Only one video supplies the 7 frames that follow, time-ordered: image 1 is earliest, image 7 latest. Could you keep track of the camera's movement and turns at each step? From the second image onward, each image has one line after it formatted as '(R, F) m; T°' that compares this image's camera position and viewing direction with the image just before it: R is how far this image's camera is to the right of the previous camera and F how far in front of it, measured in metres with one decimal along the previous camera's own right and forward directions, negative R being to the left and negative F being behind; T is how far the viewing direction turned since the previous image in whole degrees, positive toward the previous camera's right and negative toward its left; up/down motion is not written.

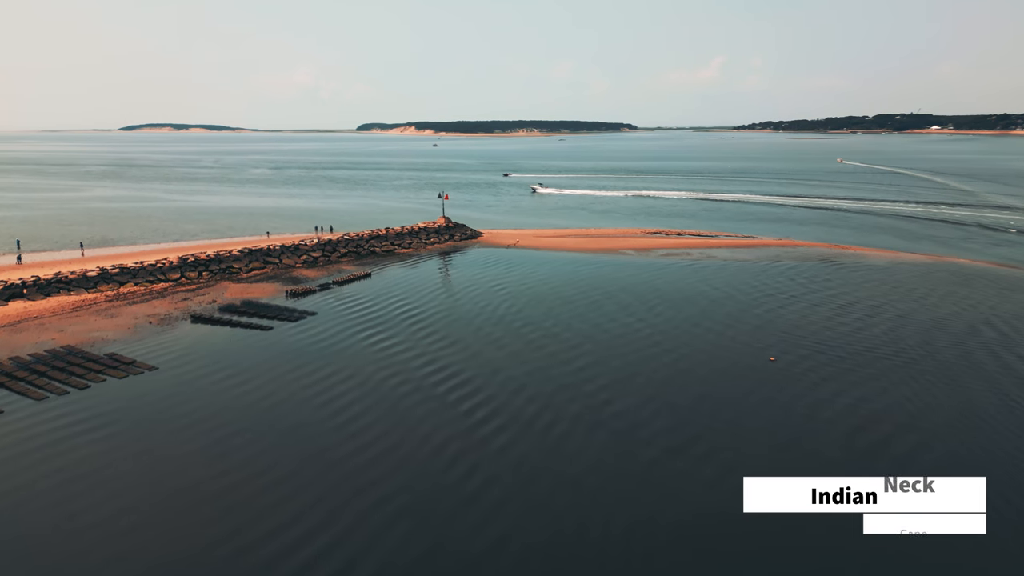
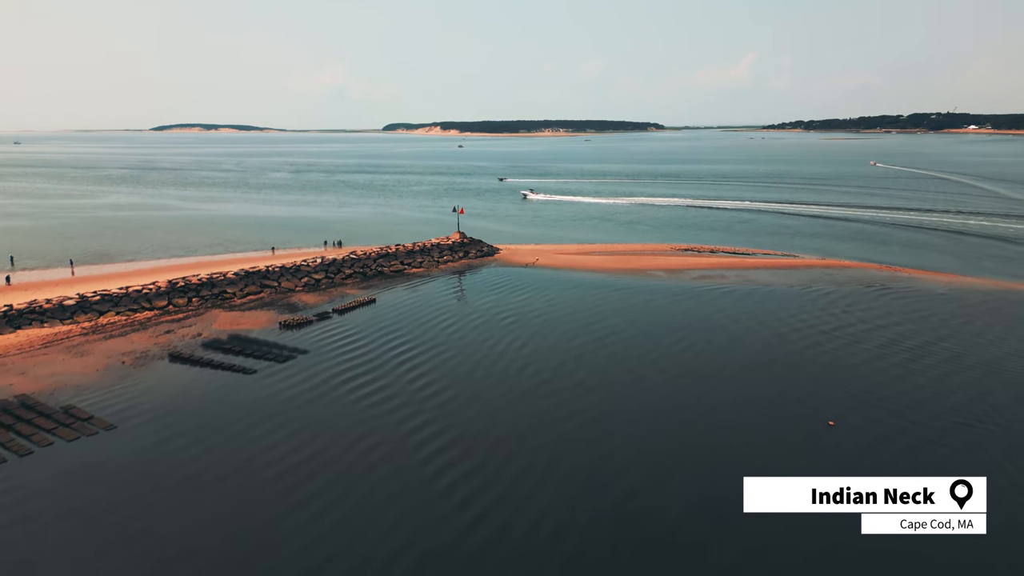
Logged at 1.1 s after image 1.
(+0.2, +2.0) m; -2°
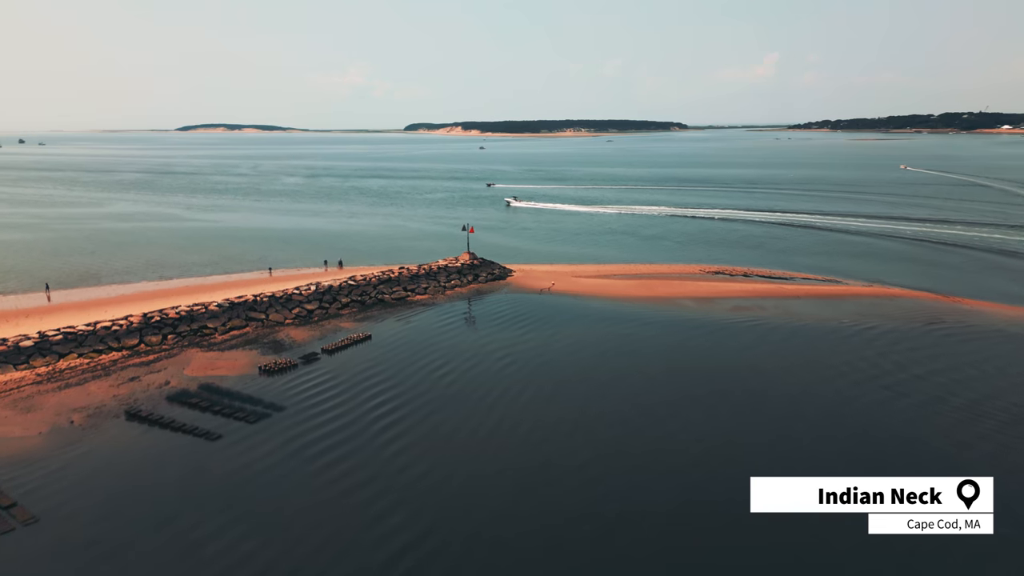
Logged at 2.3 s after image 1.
(+0.3, +2.2) m; -2°
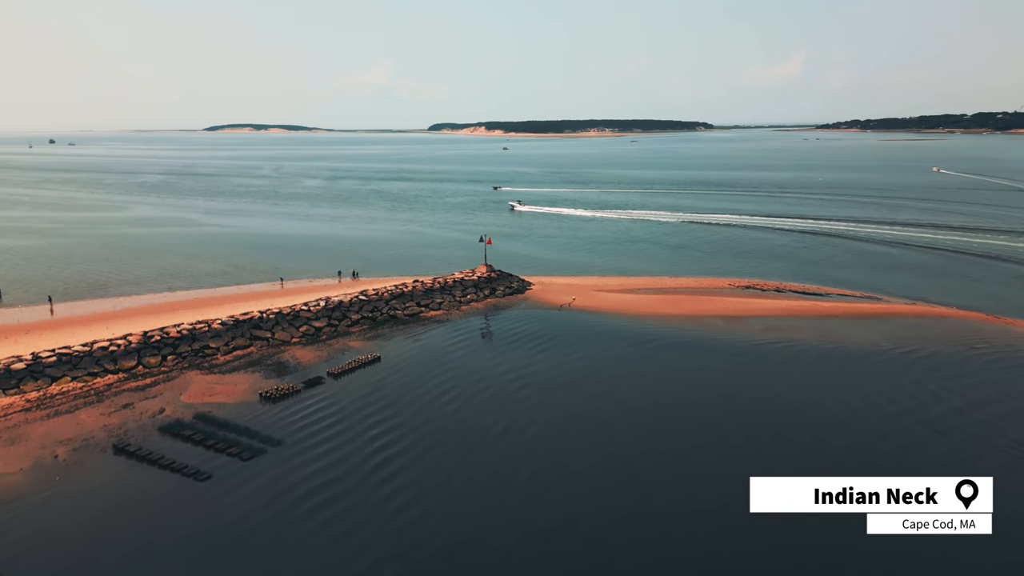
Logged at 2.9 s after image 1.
(+0.1, +1.1) m; -2°
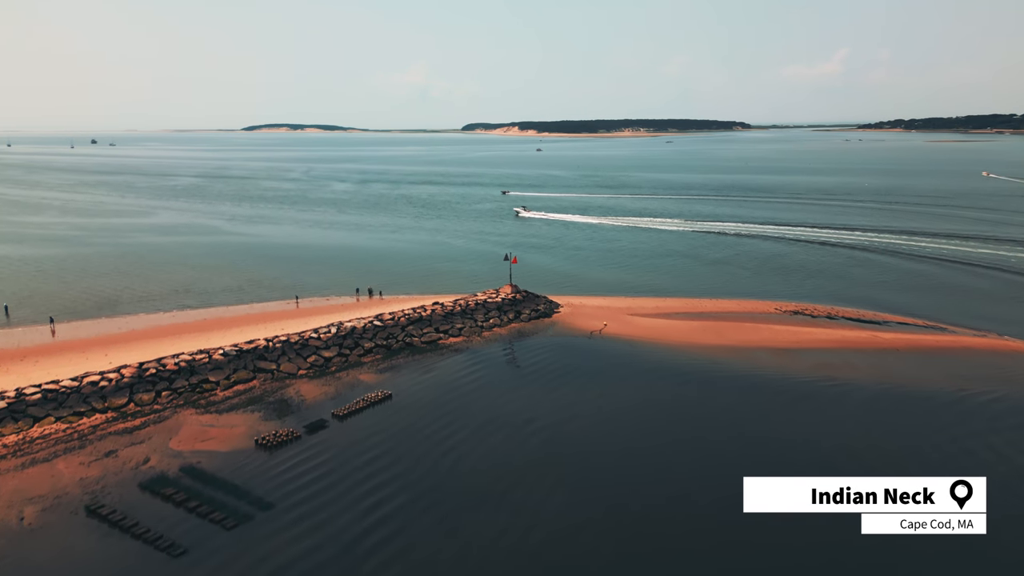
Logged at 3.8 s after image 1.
(+0.2, +1.7) m; -3°
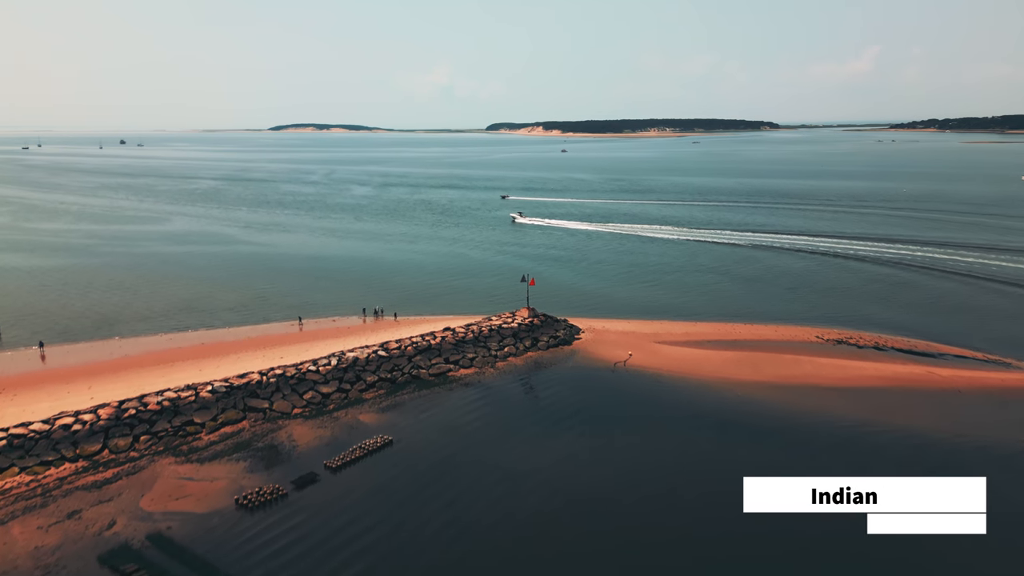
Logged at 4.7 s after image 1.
(+0.2, +1.7) m; -2°
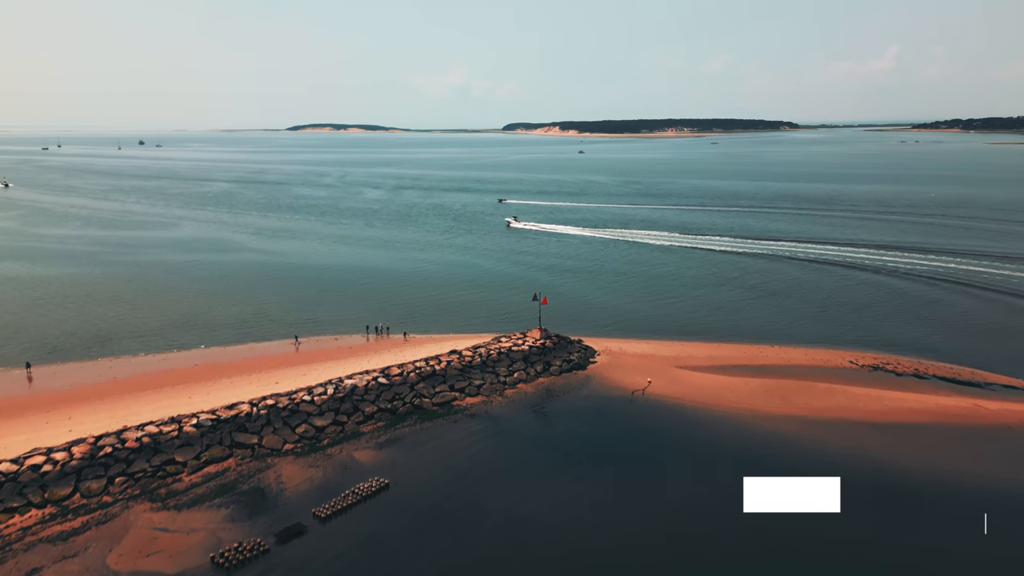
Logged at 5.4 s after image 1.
(+0.1, +1.3) m; -1°
